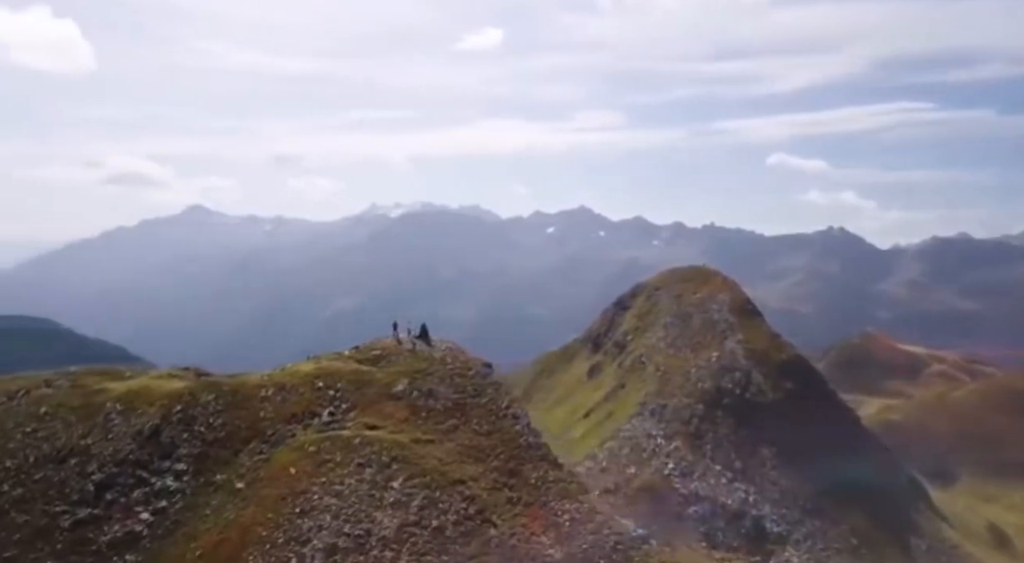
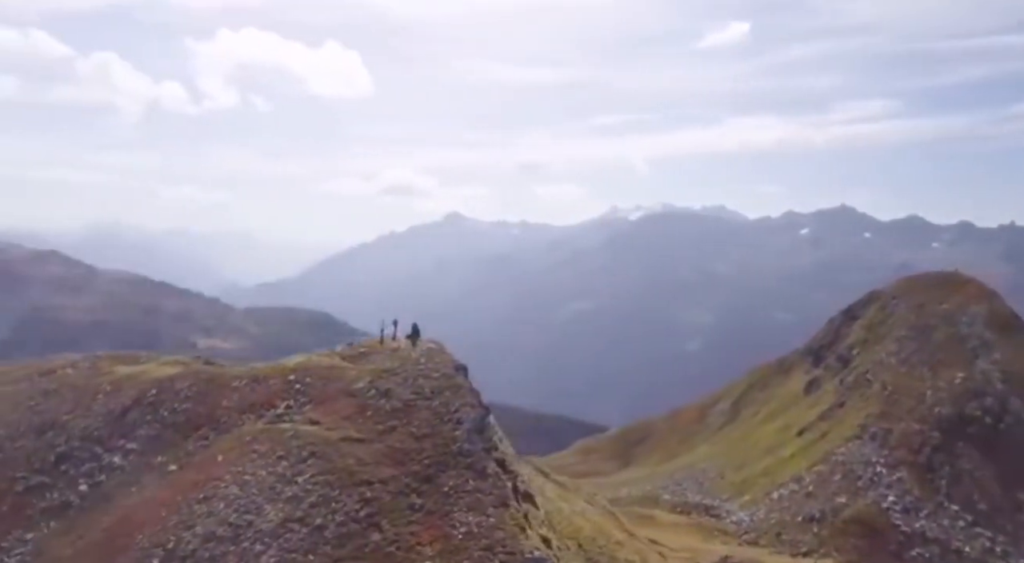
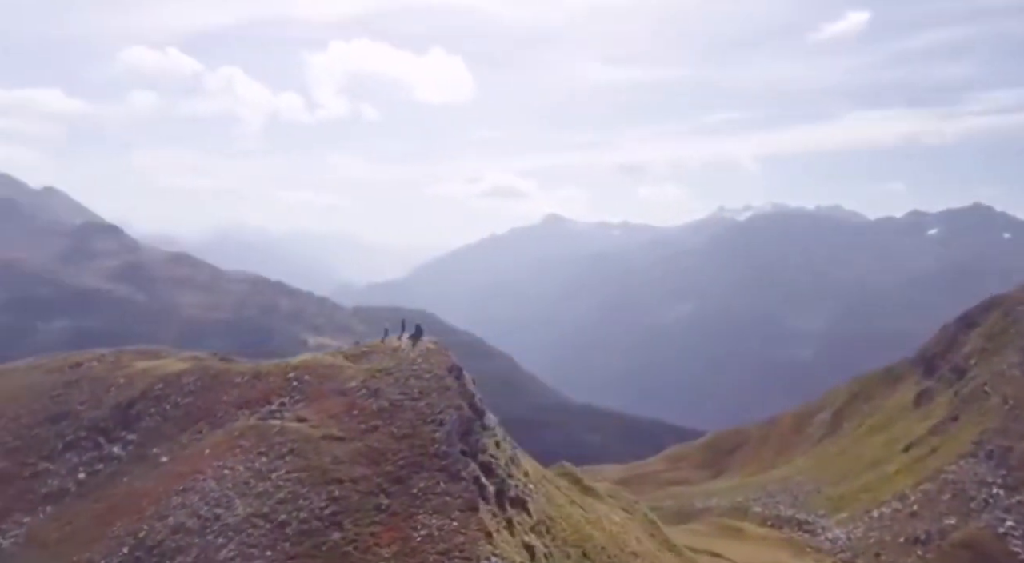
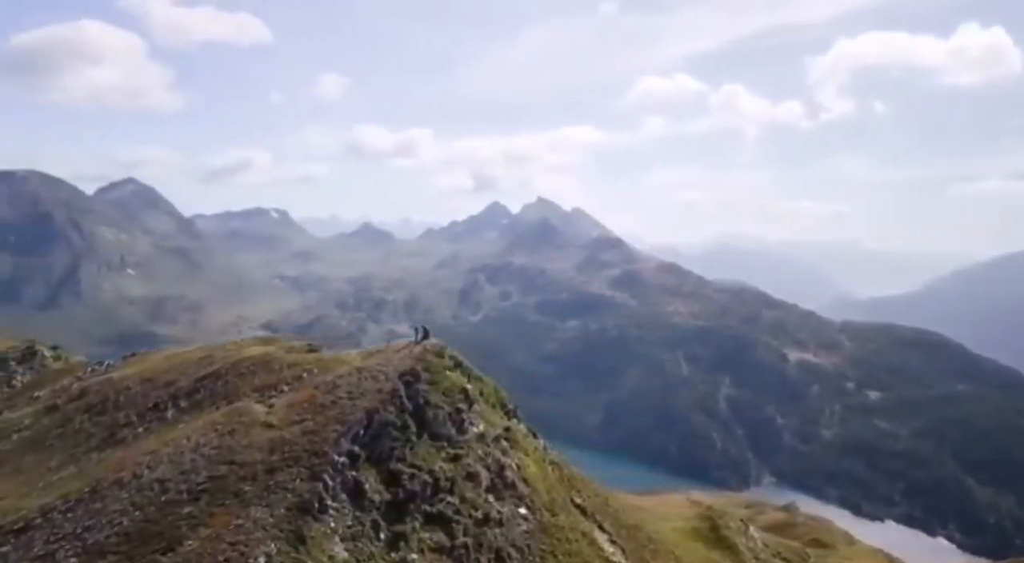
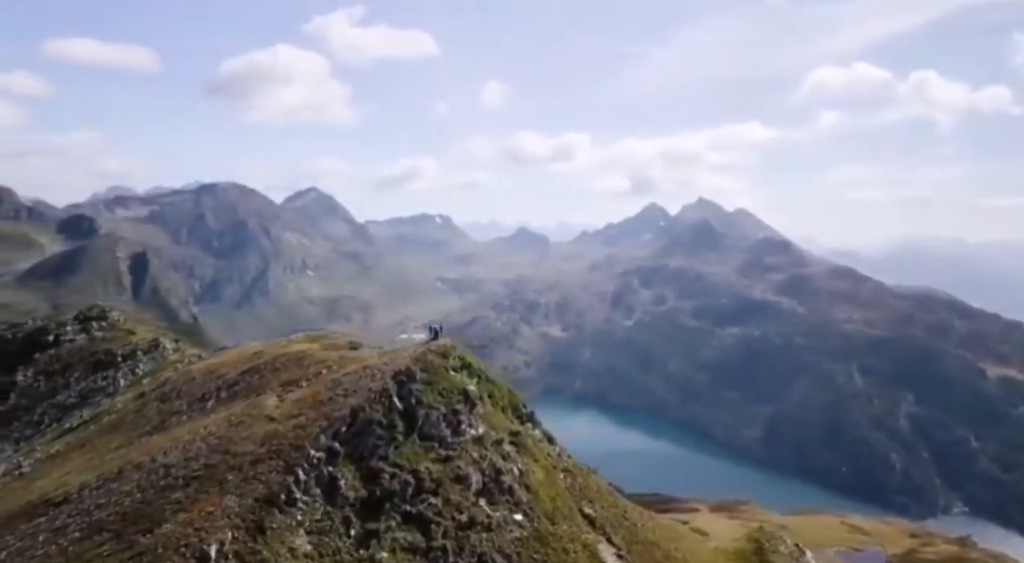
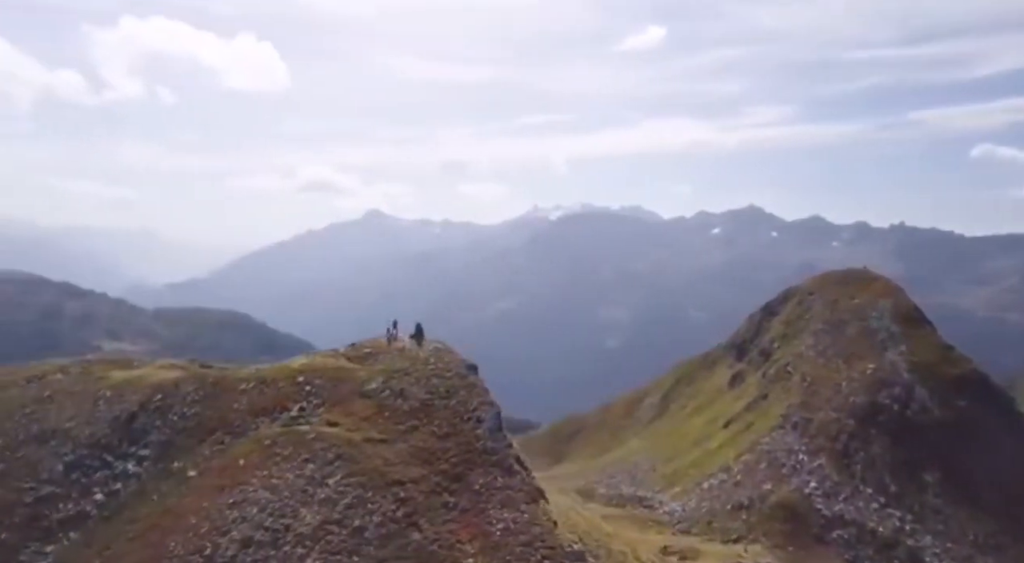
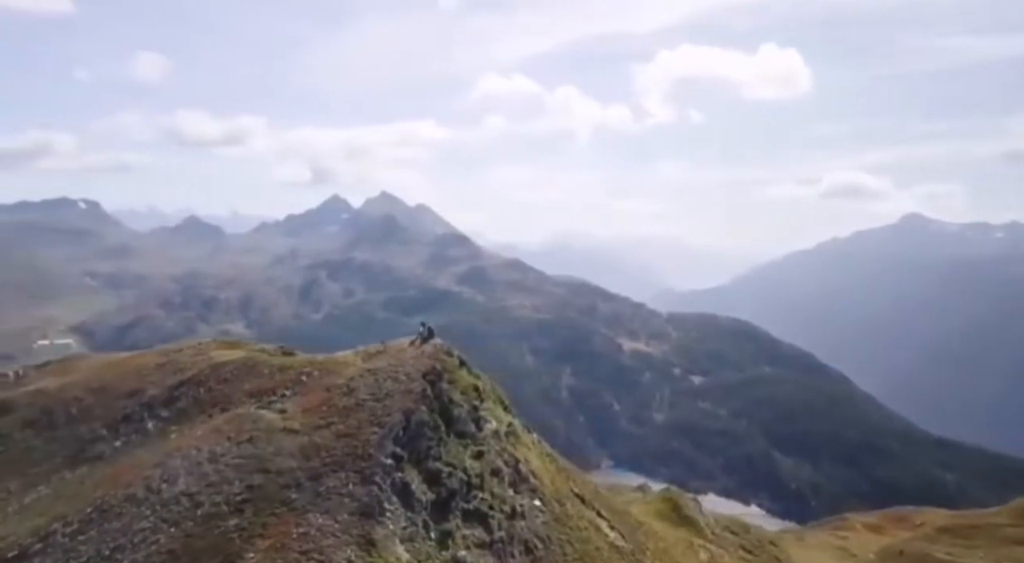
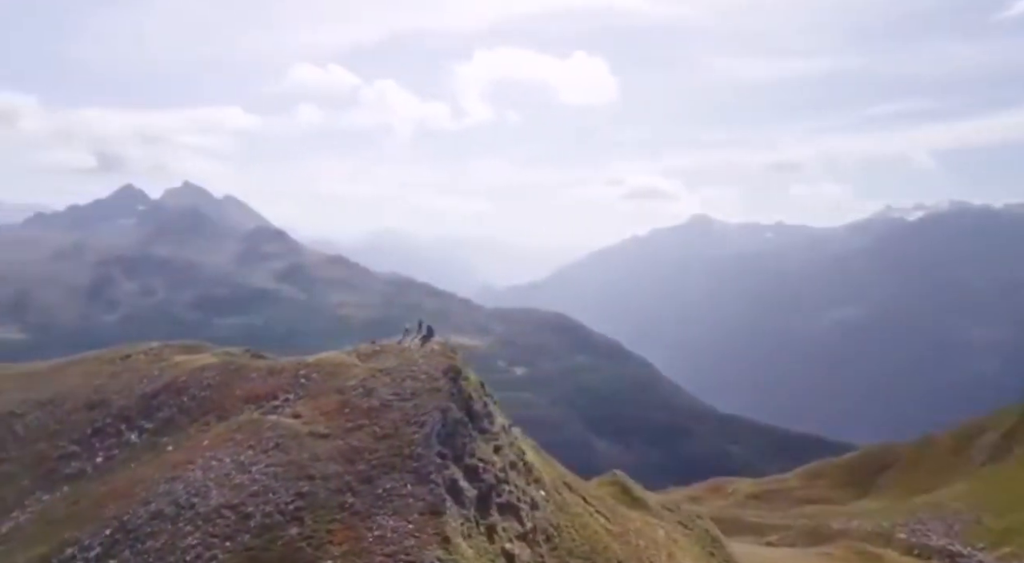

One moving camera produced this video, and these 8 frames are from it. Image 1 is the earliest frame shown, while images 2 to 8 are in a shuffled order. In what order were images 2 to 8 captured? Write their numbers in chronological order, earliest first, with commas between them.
6, 2, 3, 8, 7, 4, 5
